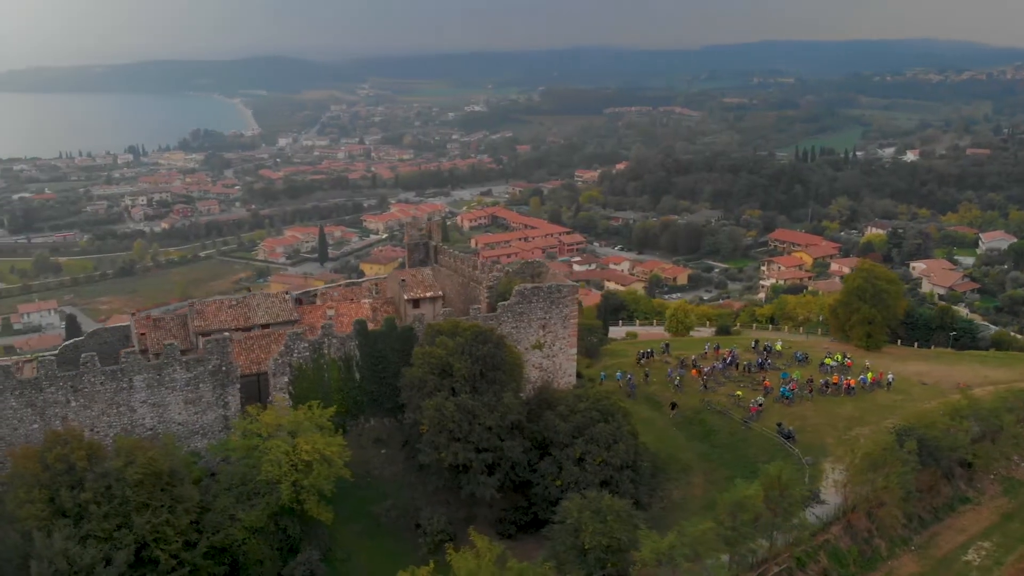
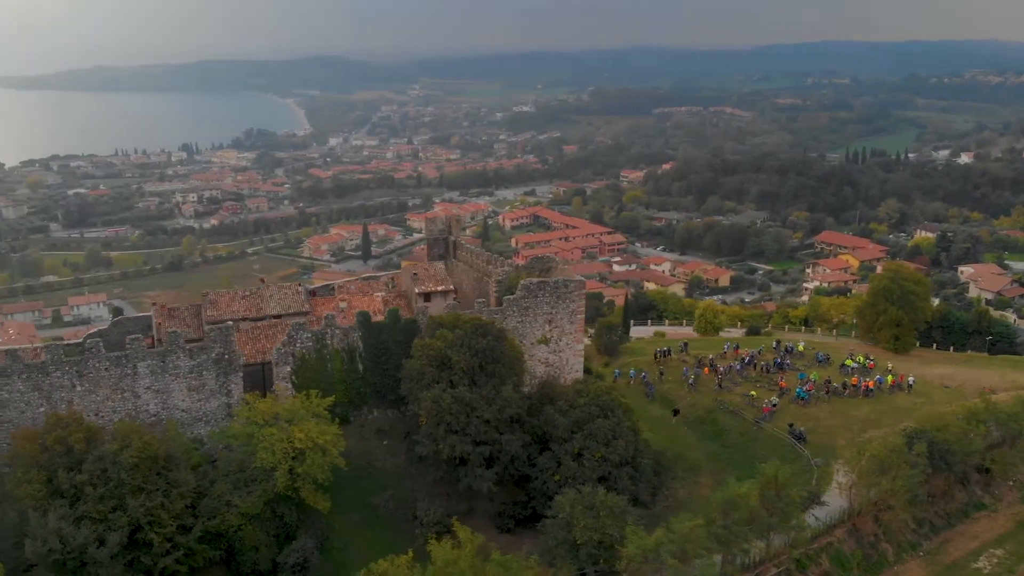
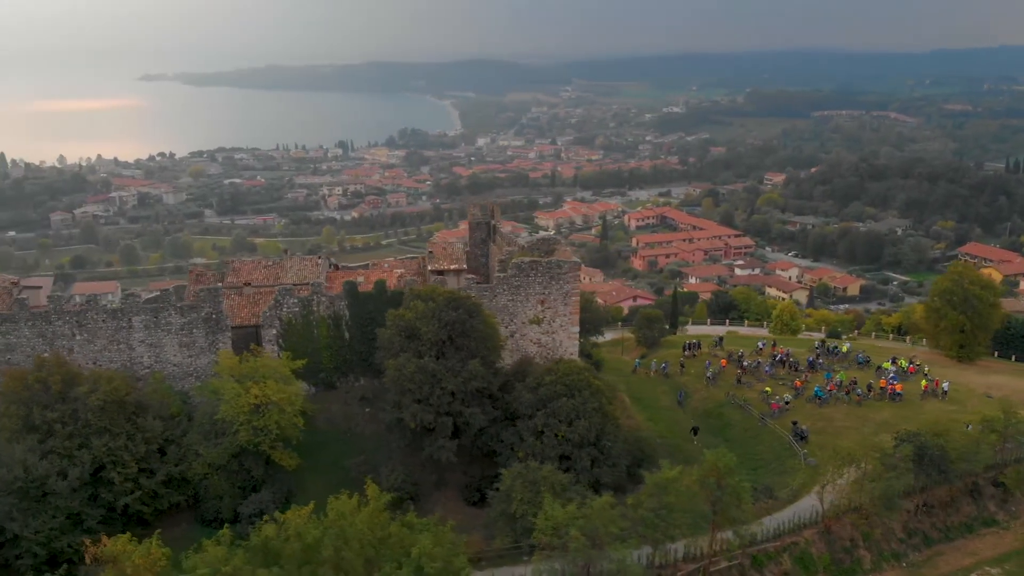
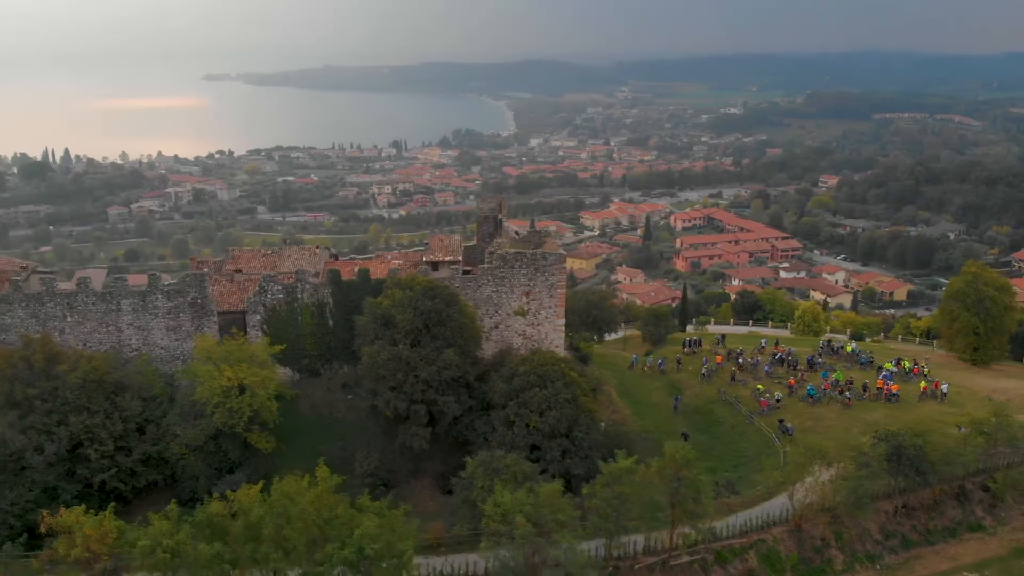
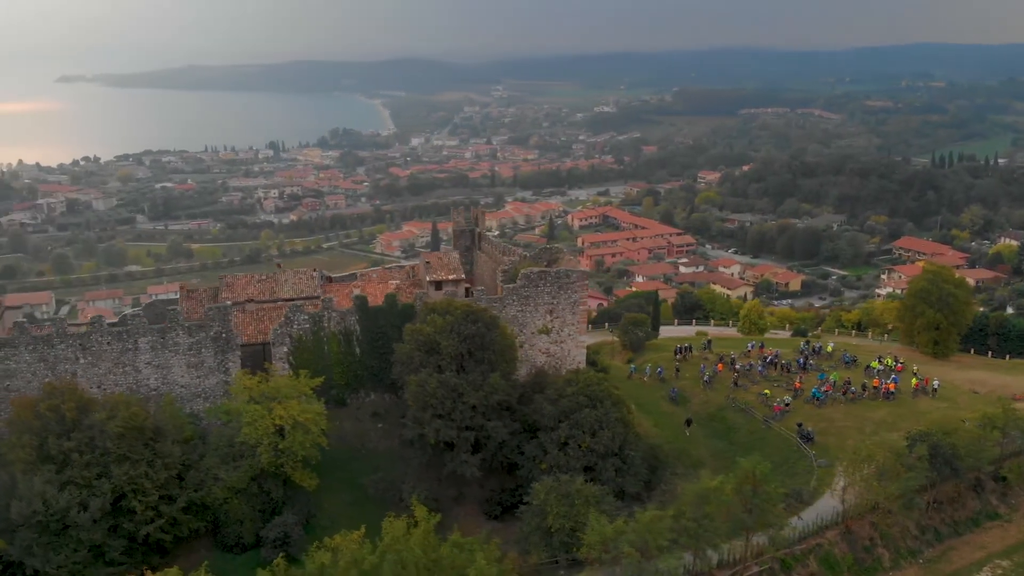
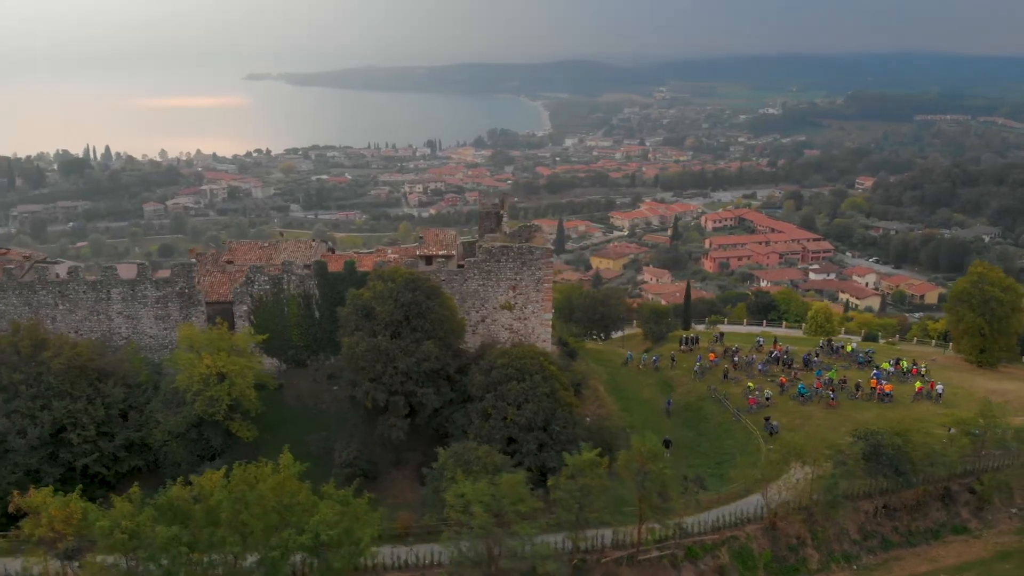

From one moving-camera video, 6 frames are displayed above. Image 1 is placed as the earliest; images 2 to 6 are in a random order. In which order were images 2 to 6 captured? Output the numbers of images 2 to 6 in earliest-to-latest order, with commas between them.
2, 5, 3, 4, 6
